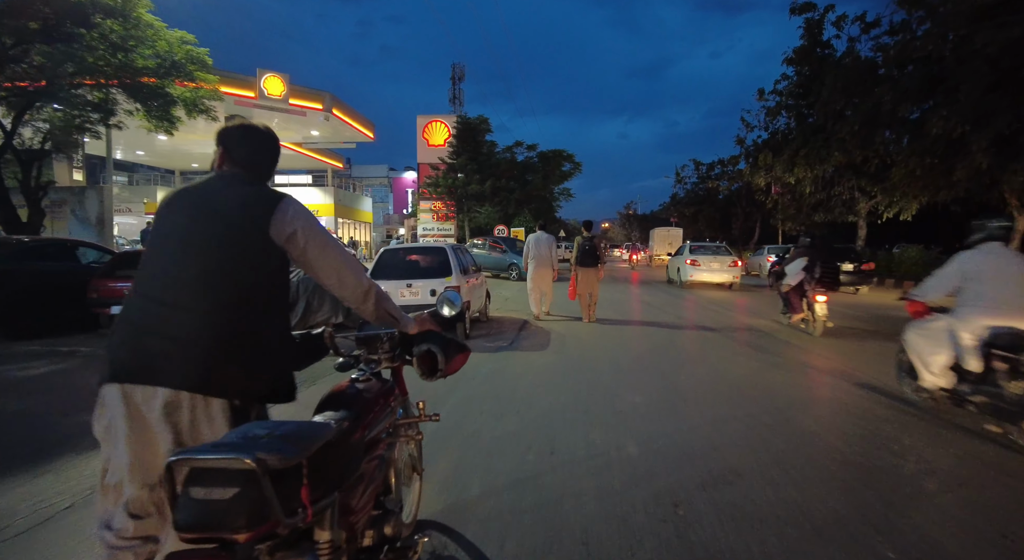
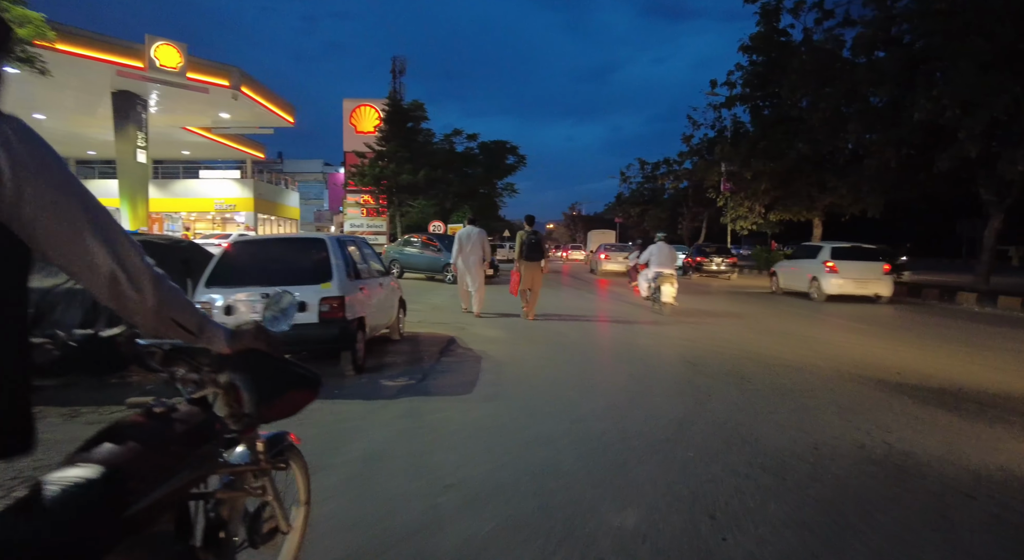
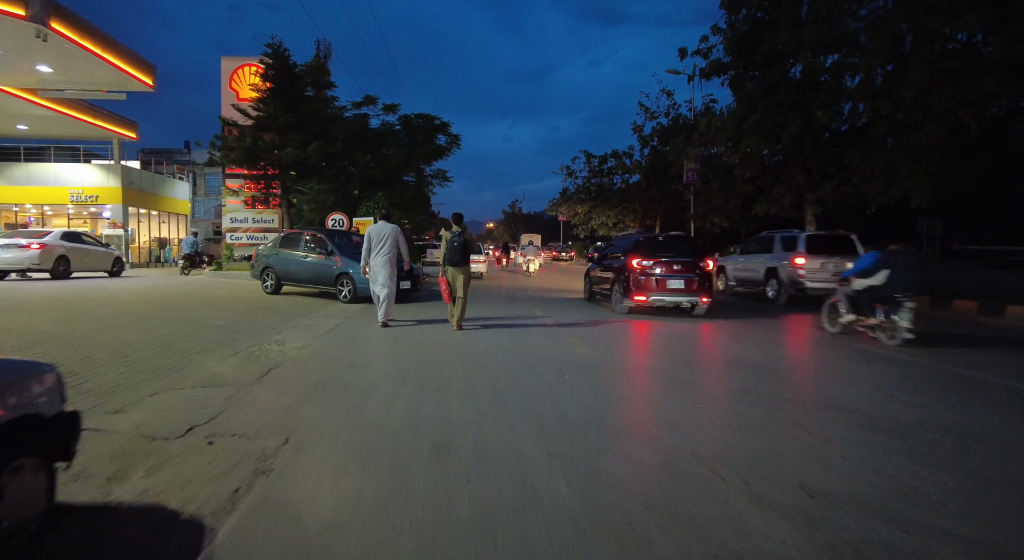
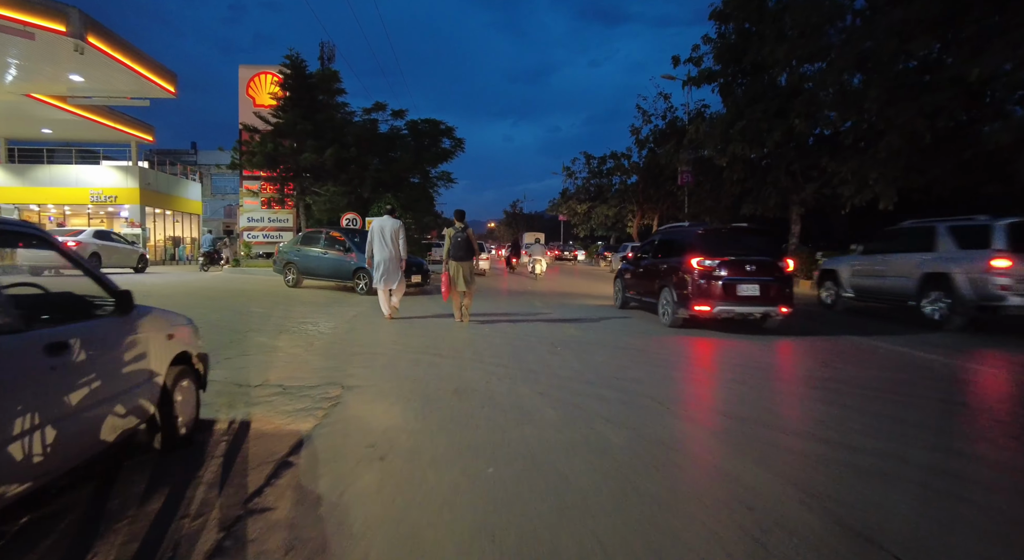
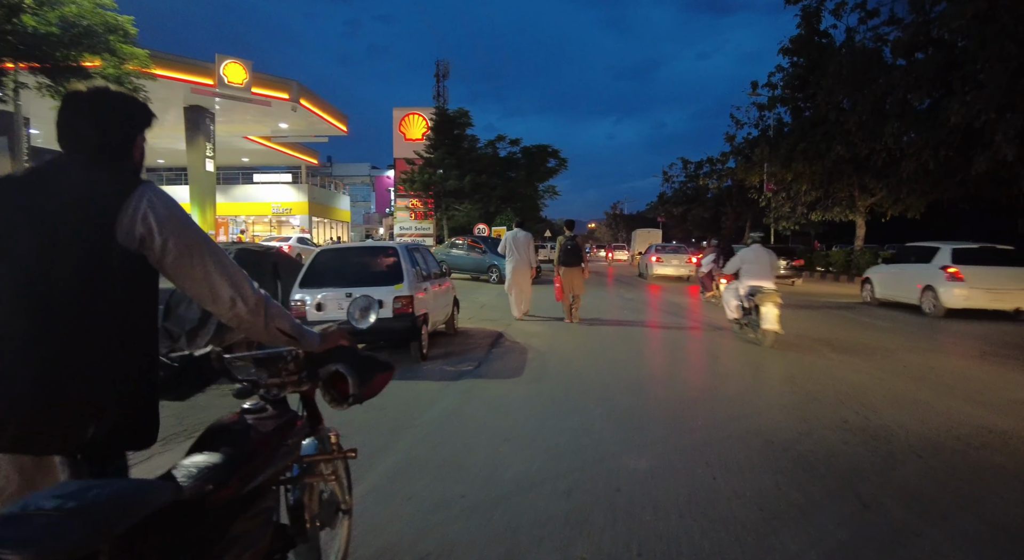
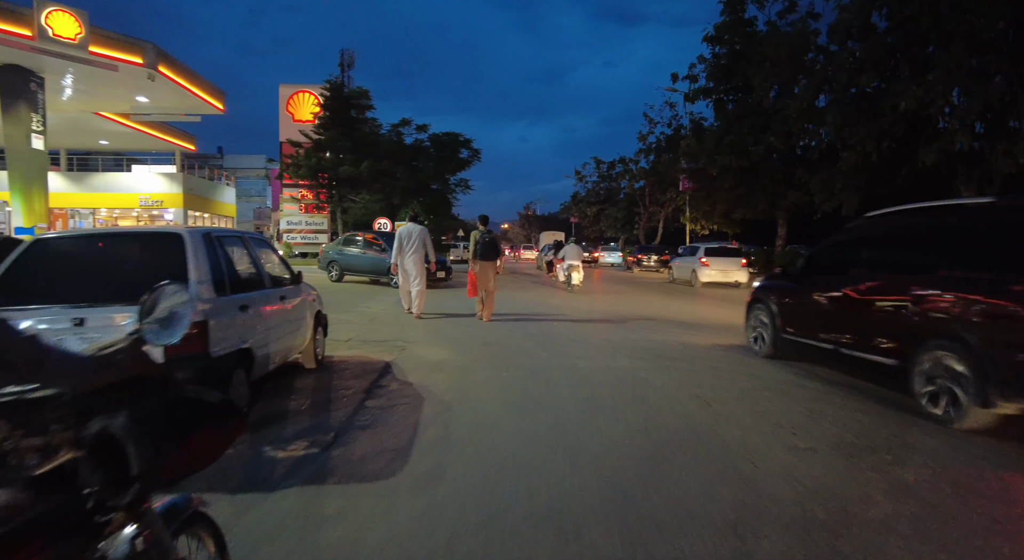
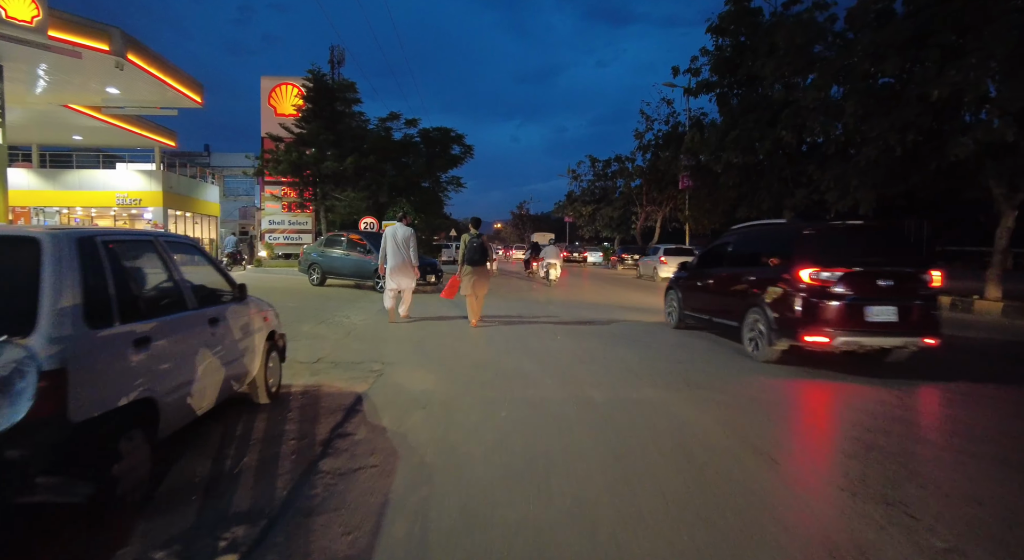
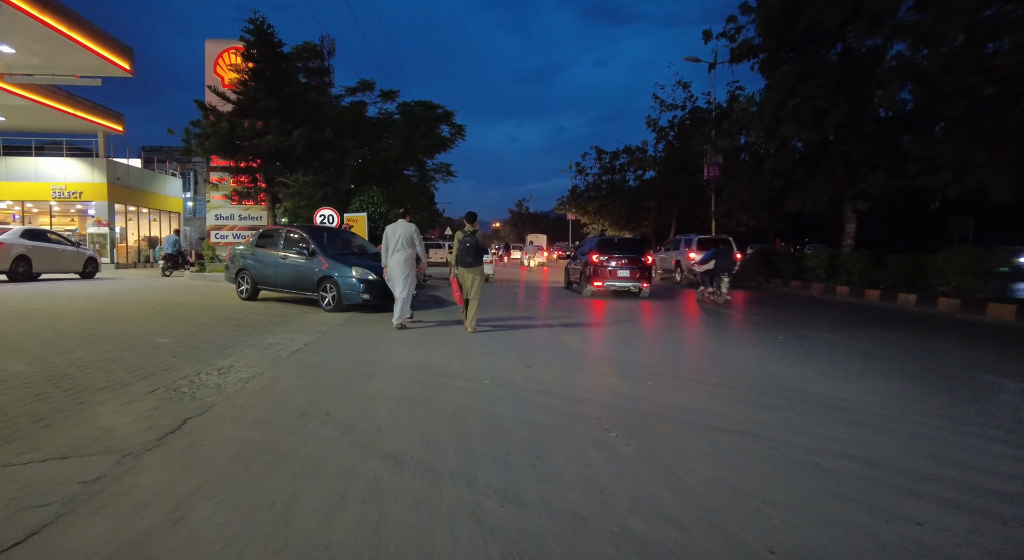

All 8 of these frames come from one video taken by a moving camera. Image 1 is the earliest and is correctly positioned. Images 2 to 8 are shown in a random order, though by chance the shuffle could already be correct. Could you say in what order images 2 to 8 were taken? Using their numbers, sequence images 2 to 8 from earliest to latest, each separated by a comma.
5, 2, 6, 7, 4, 3, 8
